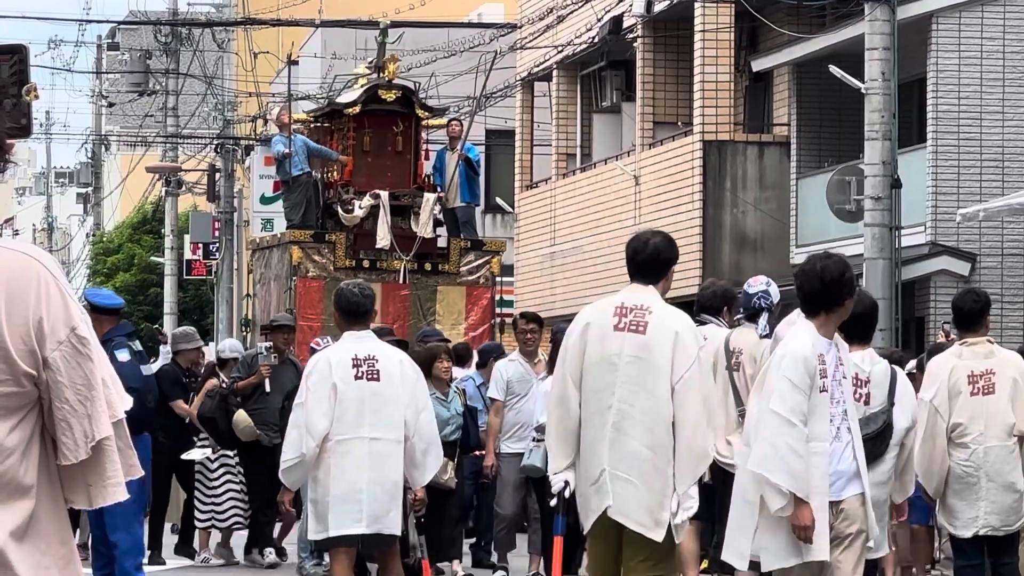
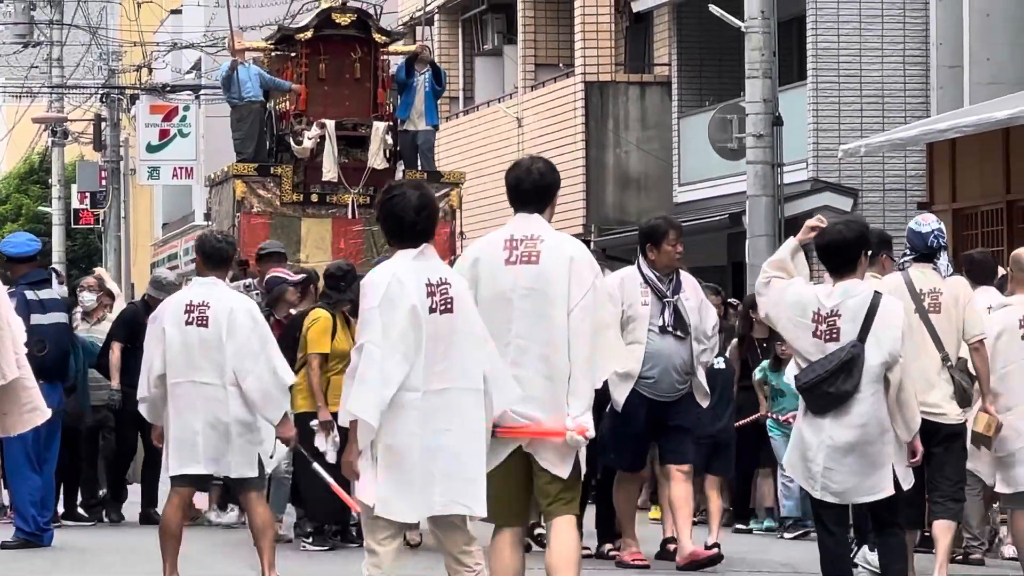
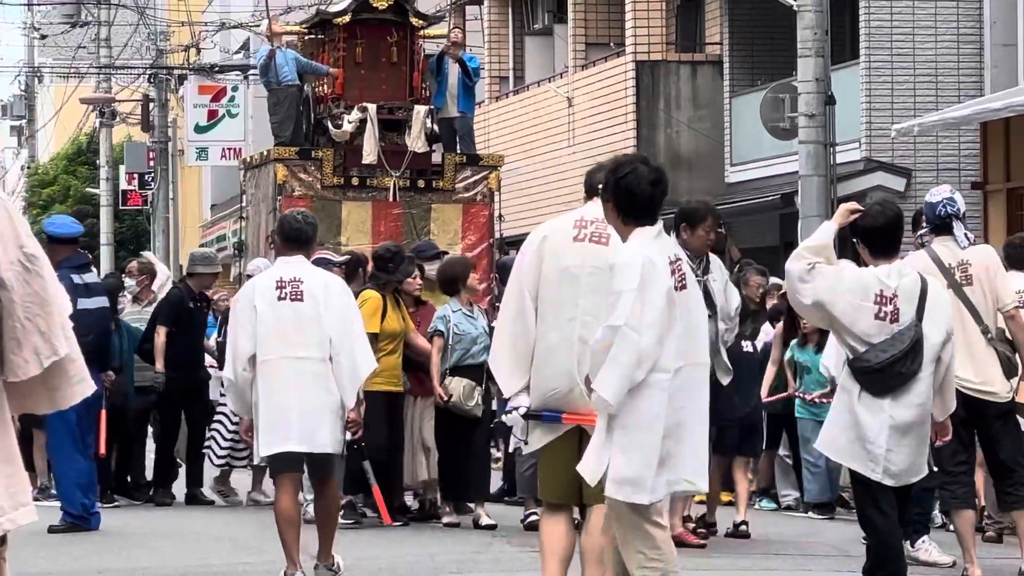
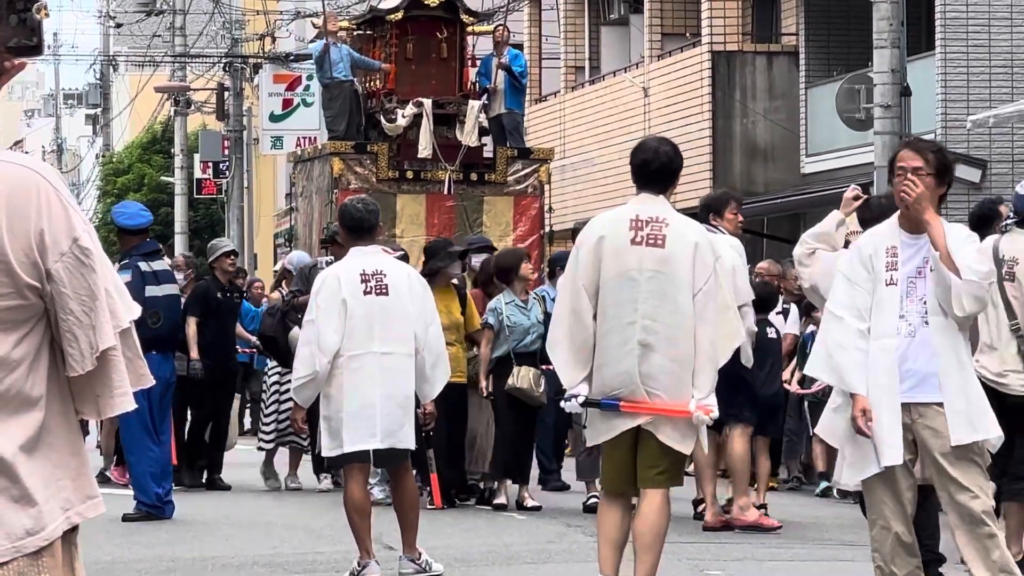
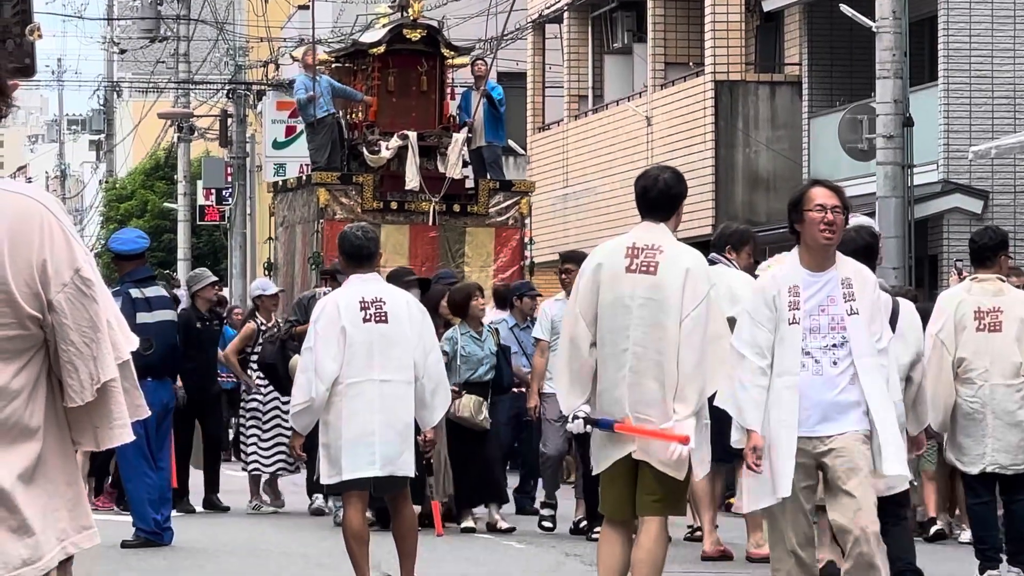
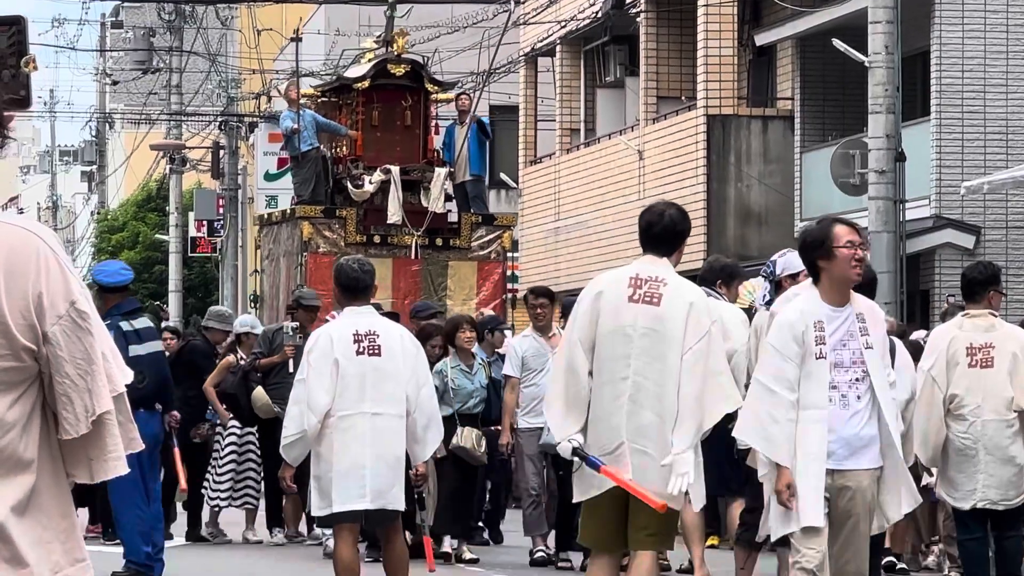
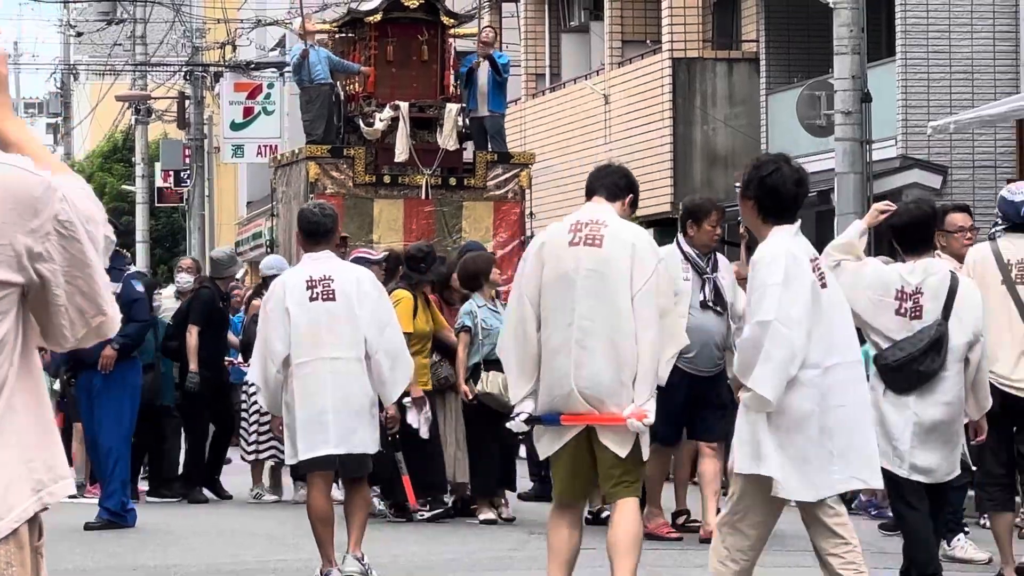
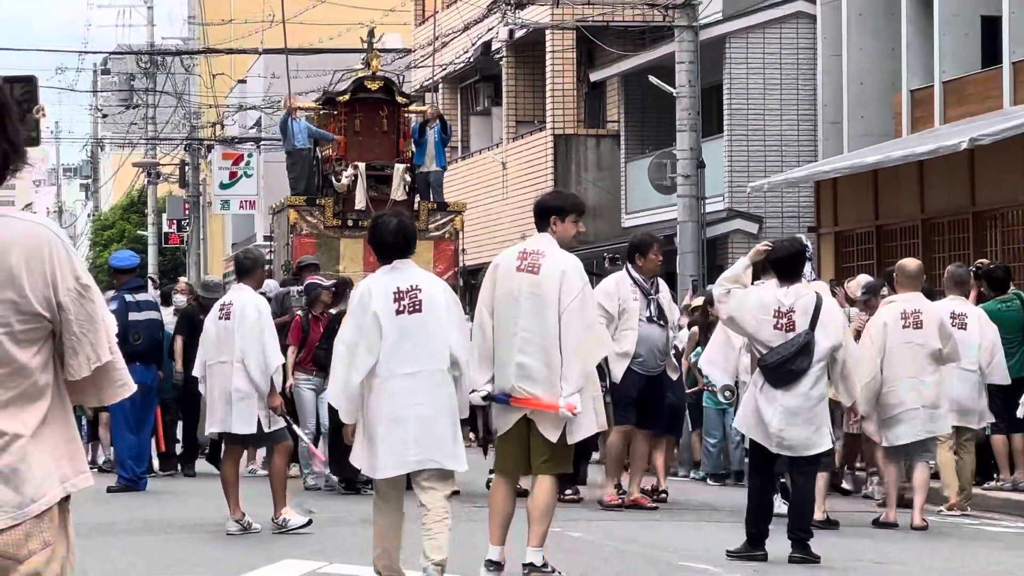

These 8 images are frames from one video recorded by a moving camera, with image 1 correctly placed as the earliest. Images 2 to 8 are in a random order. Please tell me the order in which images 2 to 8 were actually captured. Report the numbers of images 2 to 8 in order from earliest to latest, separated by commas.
6, 5, 4, 7, 3, 2, 8
